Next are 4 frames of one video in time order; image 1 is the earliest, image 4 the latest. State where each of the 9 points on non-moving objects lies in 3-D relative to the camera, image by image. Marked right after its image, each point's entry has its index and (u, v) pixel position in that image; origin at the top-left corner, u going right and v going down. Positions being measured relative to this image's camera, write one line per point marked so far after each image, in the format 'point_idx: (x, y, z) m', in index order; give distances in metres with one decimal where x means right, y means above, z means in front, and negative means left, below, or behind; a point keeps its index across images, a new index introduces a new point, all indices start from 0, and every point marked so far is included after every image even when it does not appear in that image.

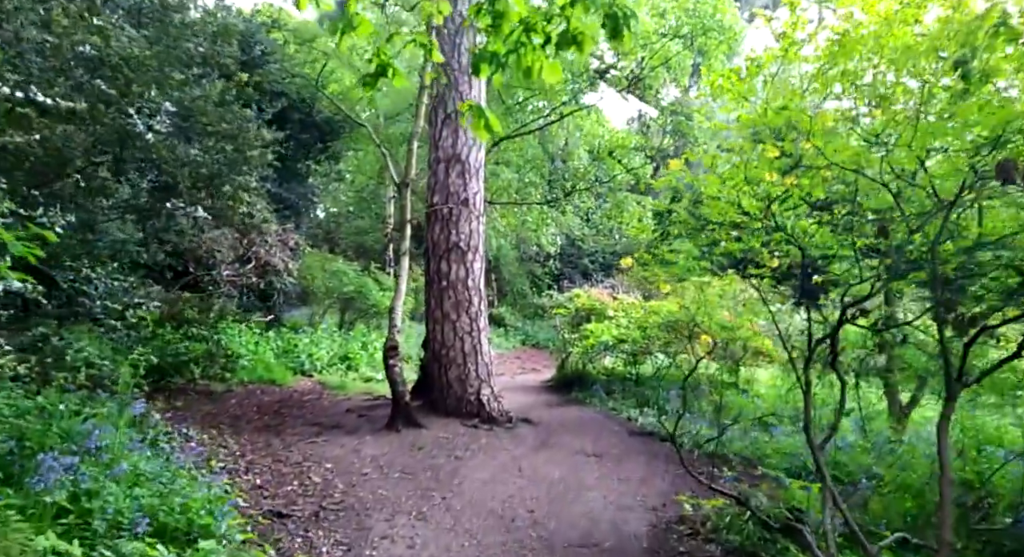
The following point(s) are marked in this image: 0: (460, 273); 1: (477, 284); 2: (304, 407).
0: (-0.6, +0.1, +8.3) m
1: (-0.4, -0.1, +8.4) m
2: (-2.4, -1.5, +8.5) m
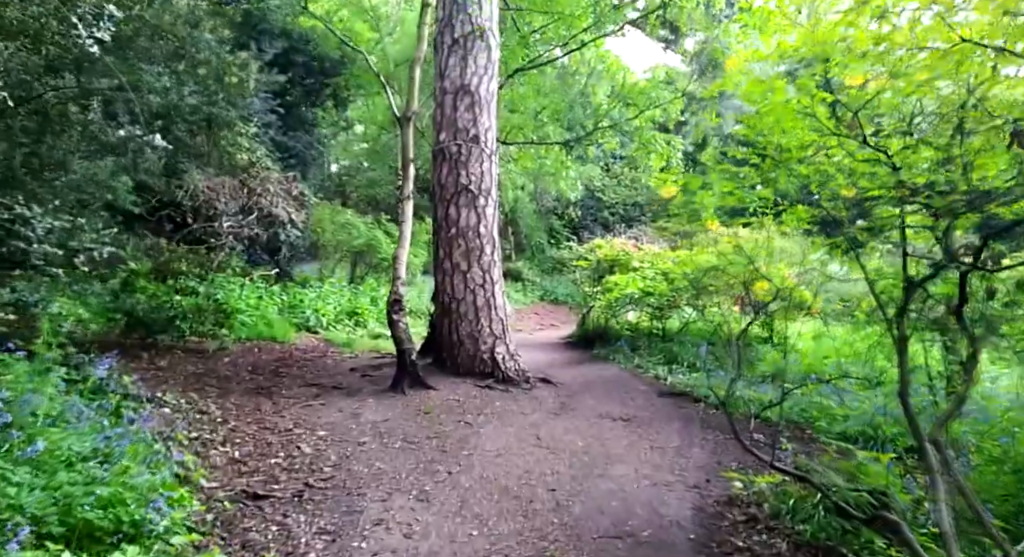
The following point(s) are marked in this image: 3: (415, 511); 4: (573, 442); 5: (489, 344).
0: (-0.4, +0.6, +7.5) m
1: (-0.2, +0.5, +7.6) m
2: (-2.2, -0.9, +7.8) m
3: (-0.5, -1.2, +3.9) m
4: (+0.4, -1.1, +5.3) m
5: (-0.2, -0.7, +7.5) m
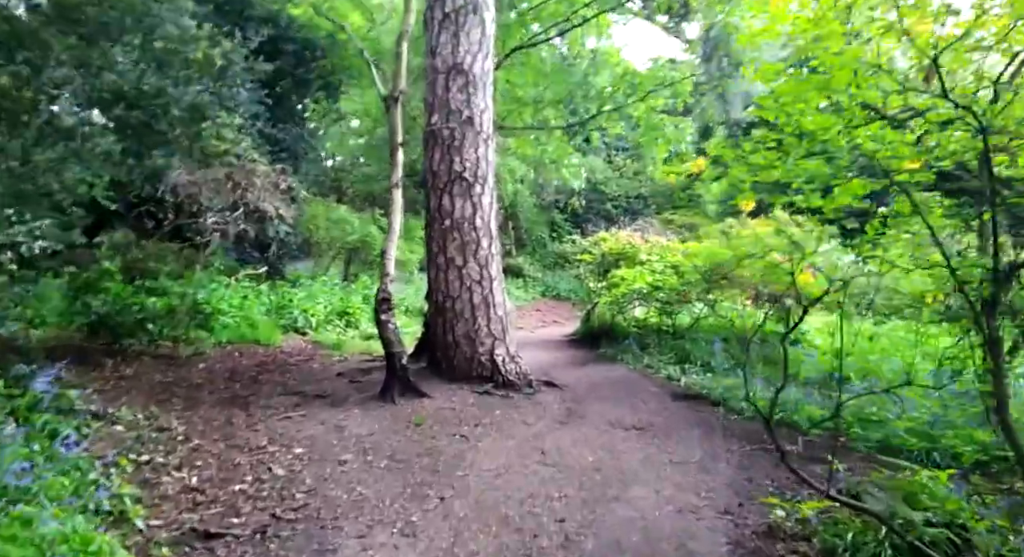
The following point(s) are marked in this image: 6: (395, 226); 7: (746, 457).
0: (-0.4, +0.6, +6.9) m
1: (-0.2, +0.5, +7.0) m
2: (-2.2, -0.9, +7.2) m
3: (-0.5, -1.2, +3.3) m
4: (+0.4, -1.1, +4.7) m
5: (-0.2, -0.6, +6.9) m
6: (-1.0, +0.5, +6.5) m
7: (+1.5, -1.1, +4.8) m
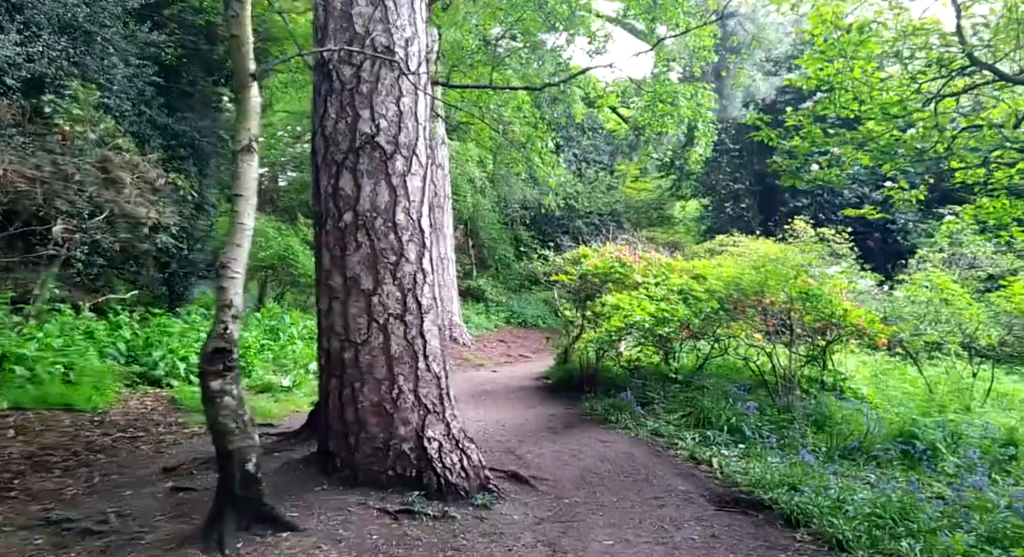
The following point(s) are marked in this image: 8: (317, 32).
0: (-0.7, +0.4, +4.1) m
1: (-0.6, +0.3, +4.2) m
2: (-2.5, -1.1, +4.3) m
3: (-0.6, -1.3, +0.5) m
4: (+0.2, -1.2, +1.9) m
5: (-0.5, -0.8, +4.1) m
6: (-1.3, +0.3, +3.7) m
7: (+1.3, -1.3, +2.1) m
8: (-1.1, +1.4, +4.3) m
